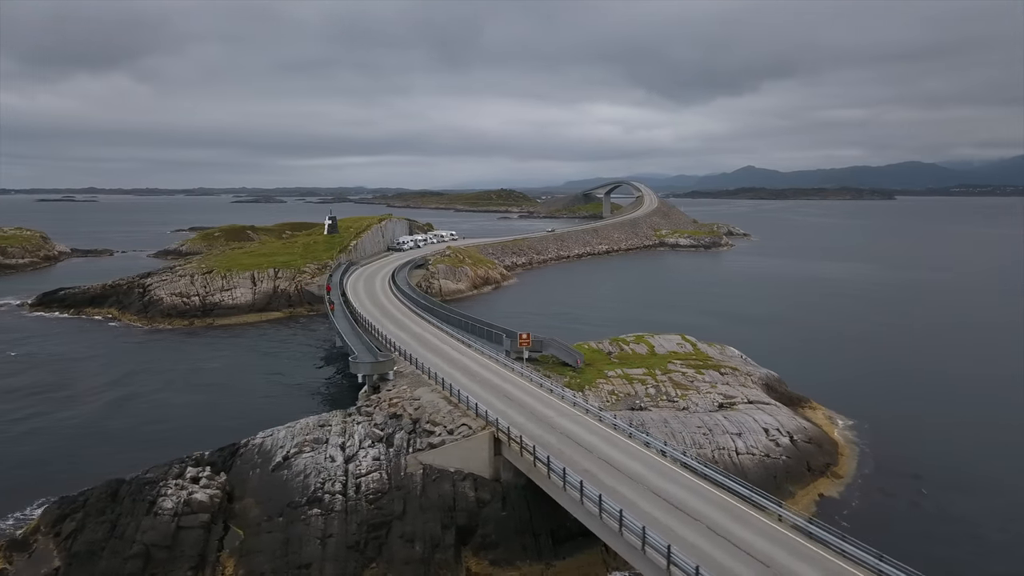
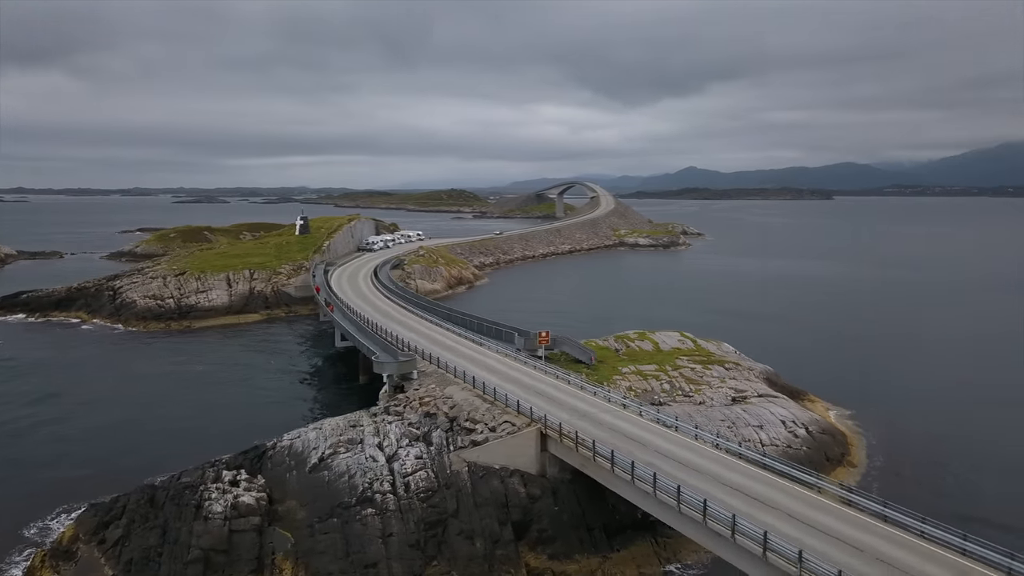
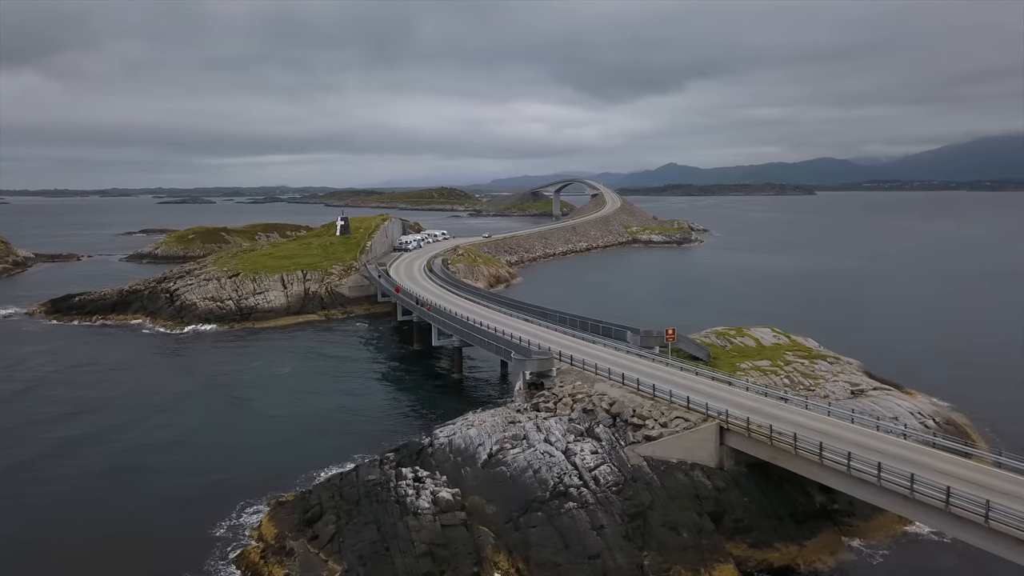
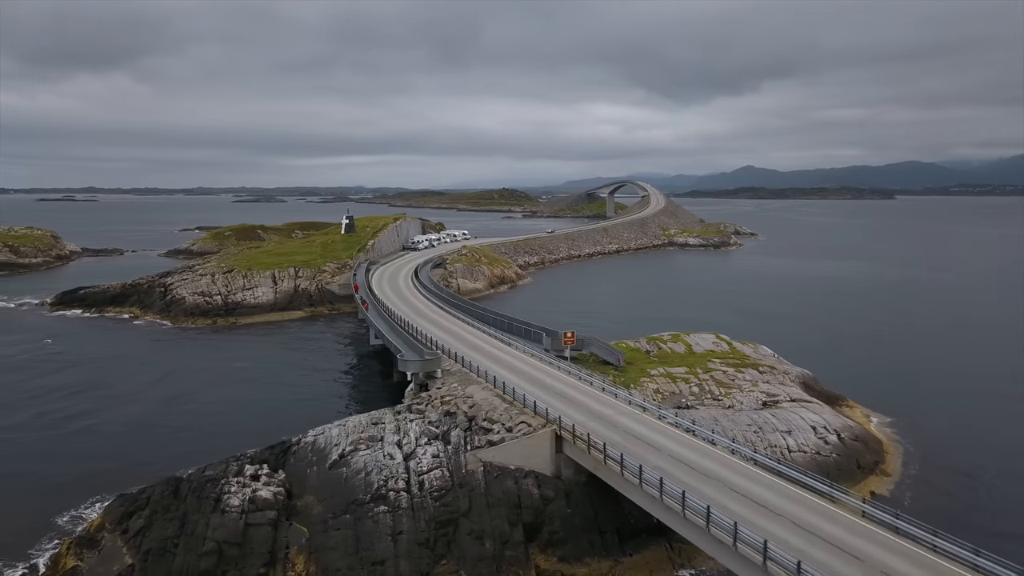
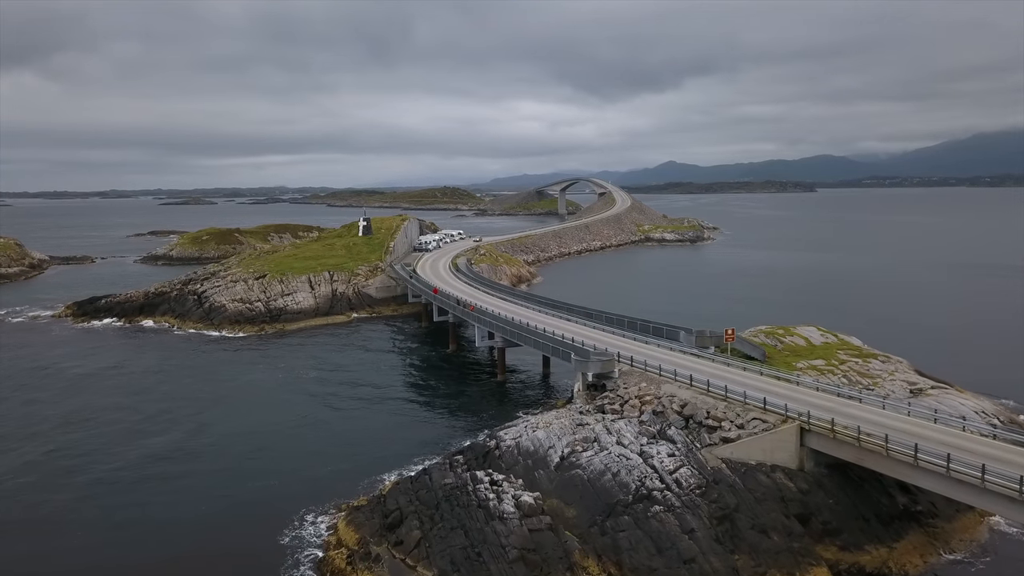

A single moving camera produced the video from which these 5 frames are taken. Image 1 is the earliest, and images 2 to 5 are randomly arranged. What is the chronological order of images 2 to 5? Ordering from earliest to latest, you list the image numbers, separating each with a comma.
4, 2, 3, 5
